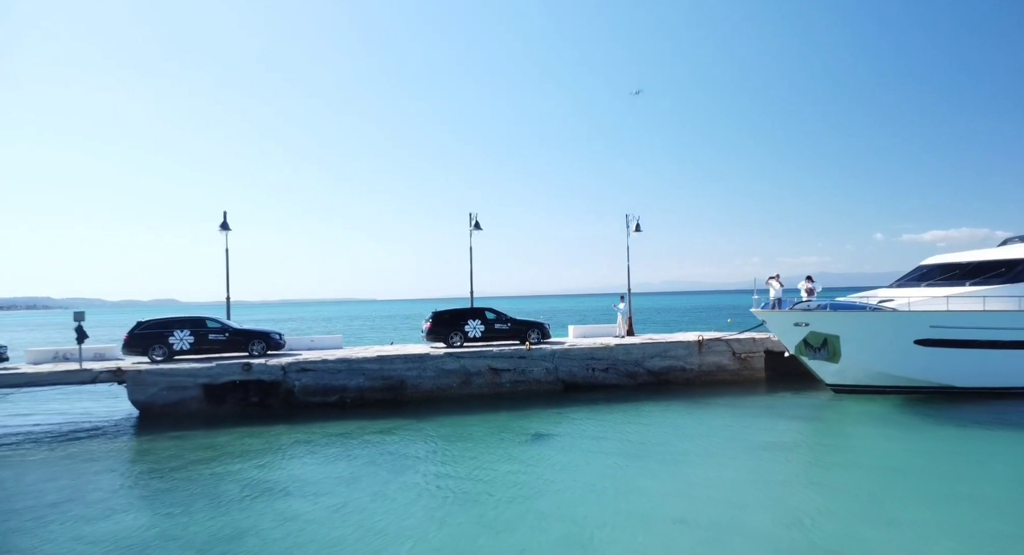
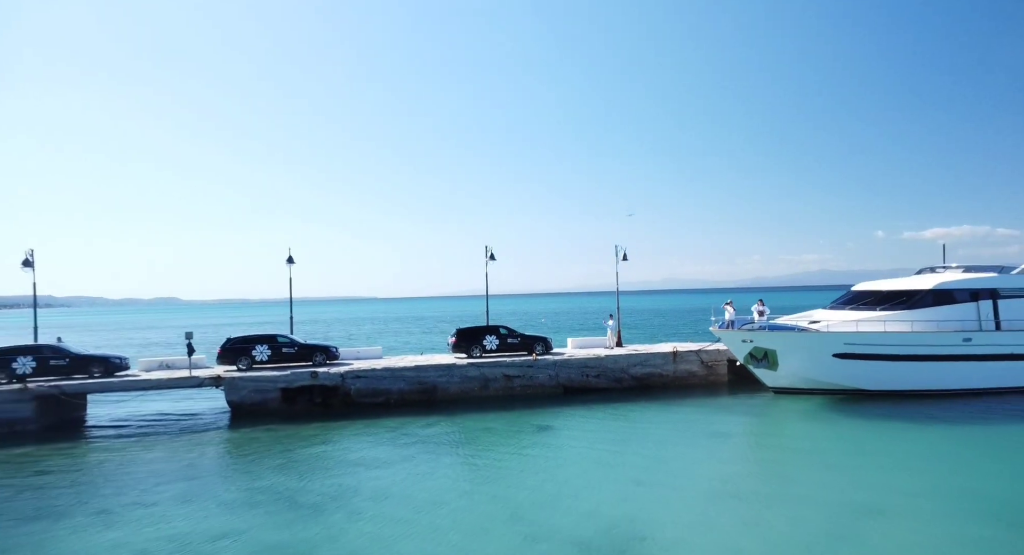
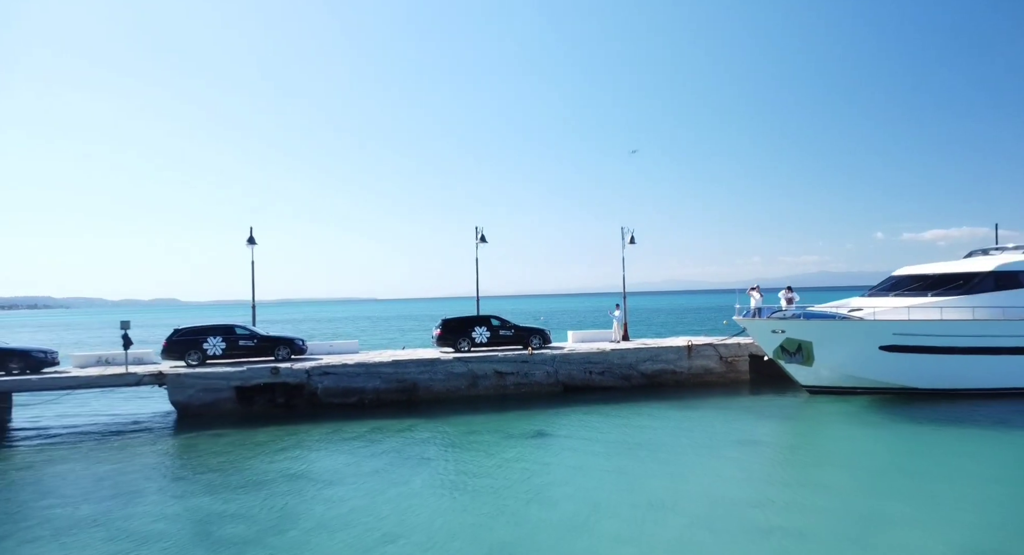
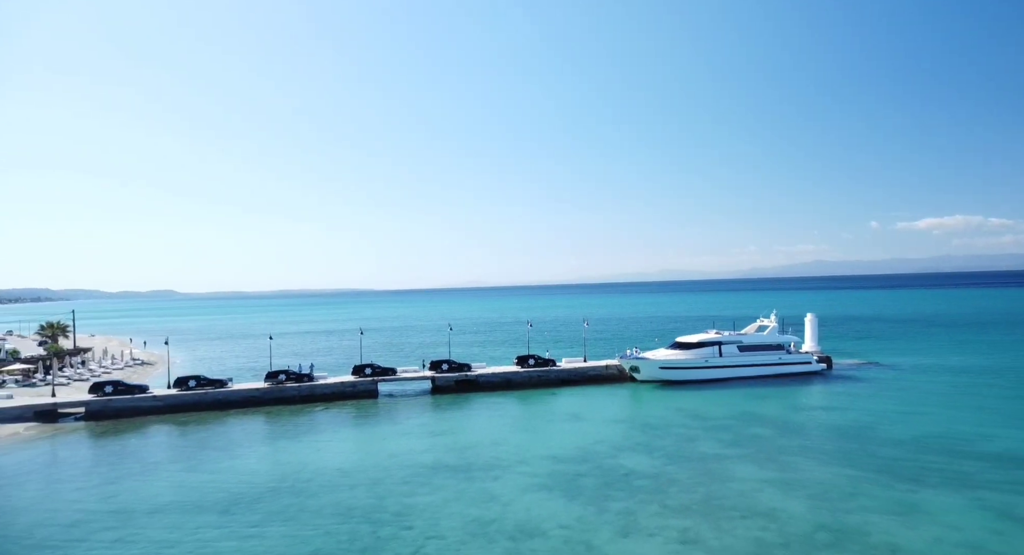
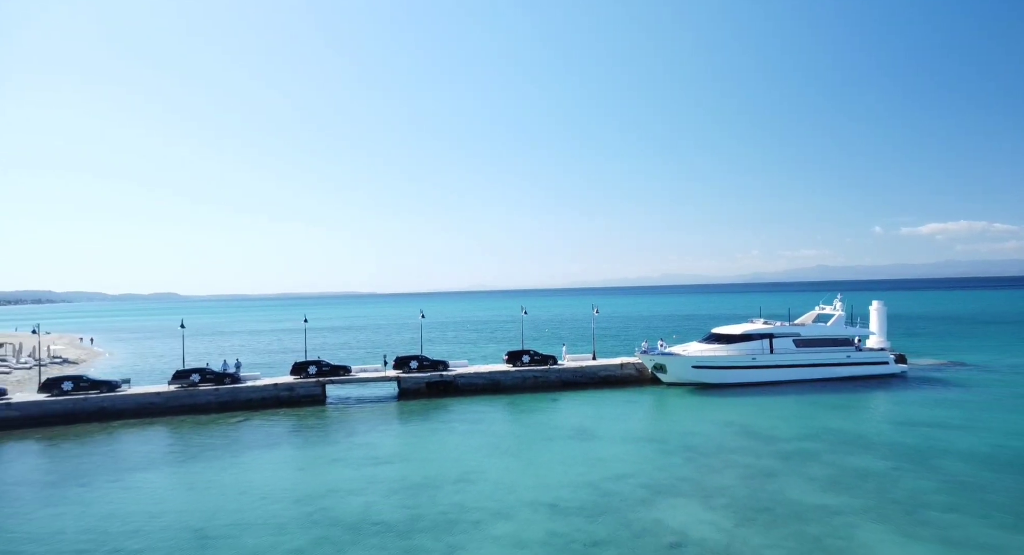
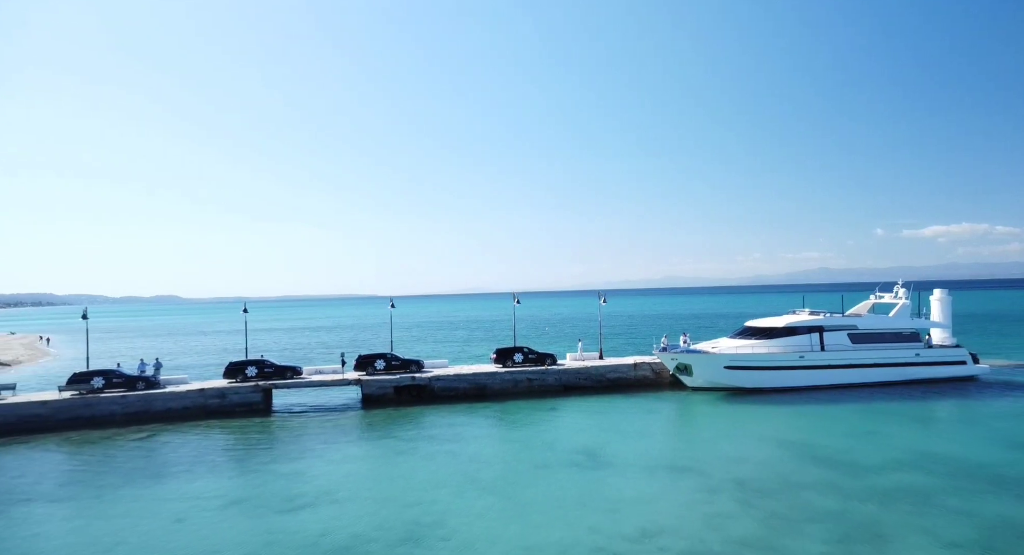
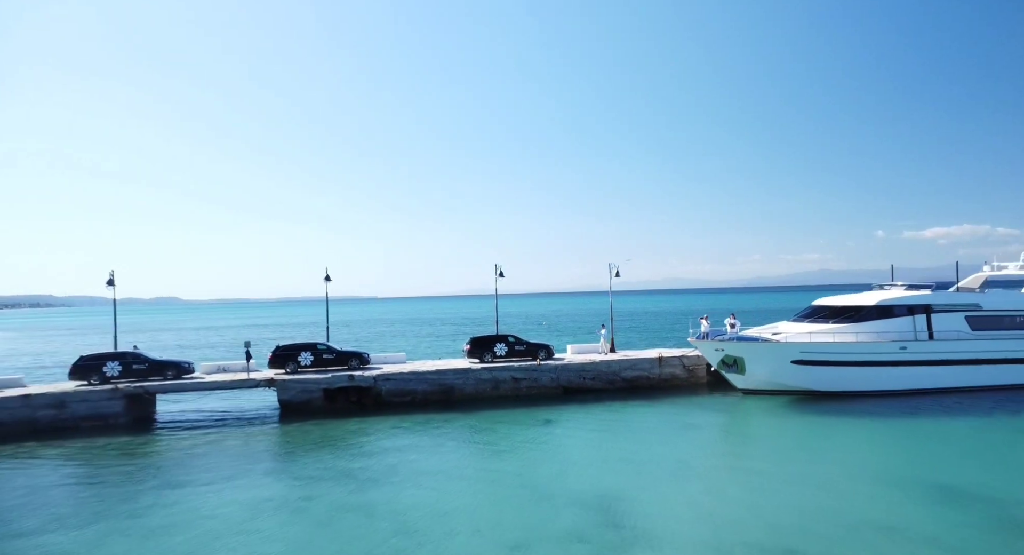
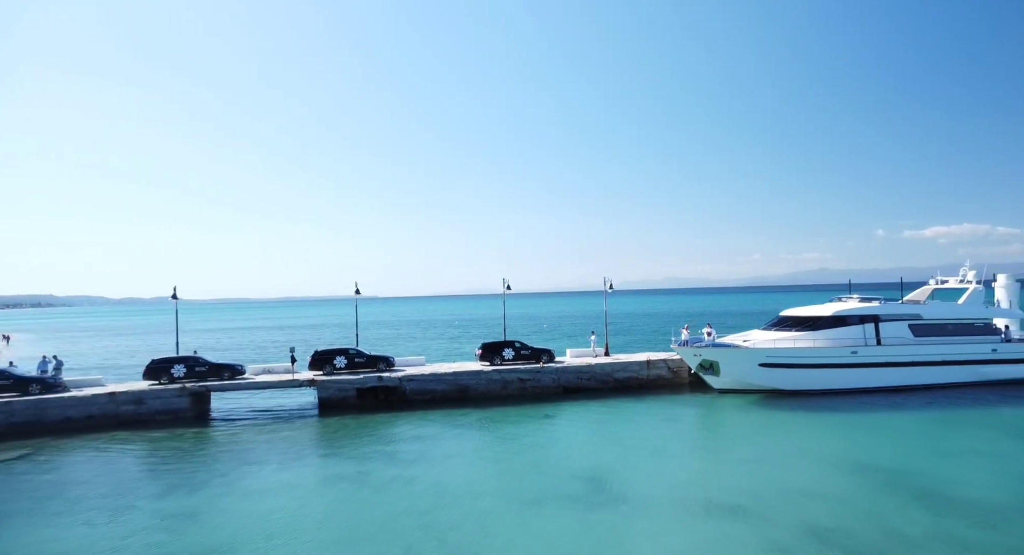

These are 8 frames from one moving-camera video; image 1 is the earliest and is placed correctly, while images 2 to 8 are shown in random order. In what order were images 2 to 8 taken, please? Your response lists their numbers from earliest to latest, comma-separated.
3, 2, 7, 8, 6, 5, 4
